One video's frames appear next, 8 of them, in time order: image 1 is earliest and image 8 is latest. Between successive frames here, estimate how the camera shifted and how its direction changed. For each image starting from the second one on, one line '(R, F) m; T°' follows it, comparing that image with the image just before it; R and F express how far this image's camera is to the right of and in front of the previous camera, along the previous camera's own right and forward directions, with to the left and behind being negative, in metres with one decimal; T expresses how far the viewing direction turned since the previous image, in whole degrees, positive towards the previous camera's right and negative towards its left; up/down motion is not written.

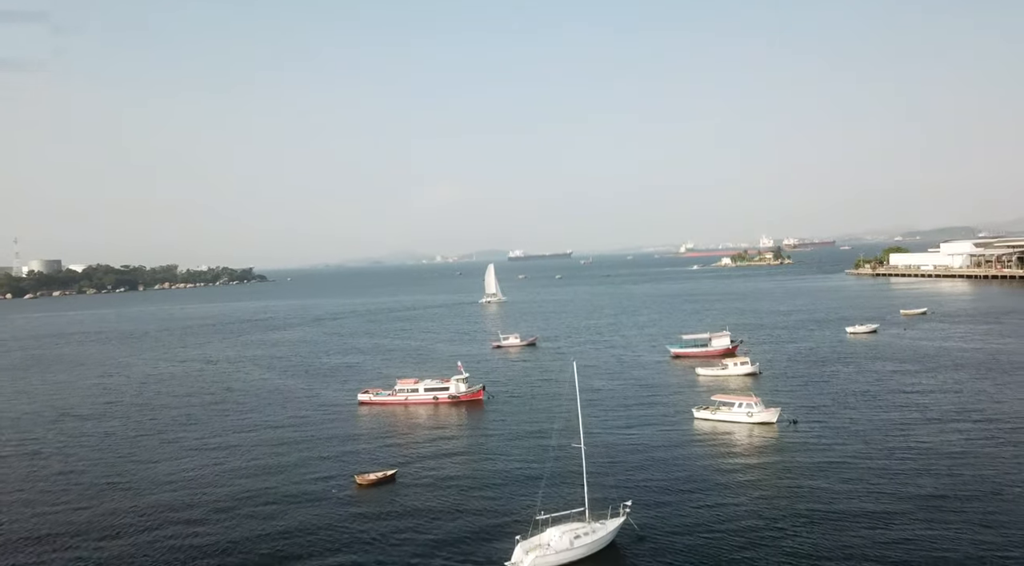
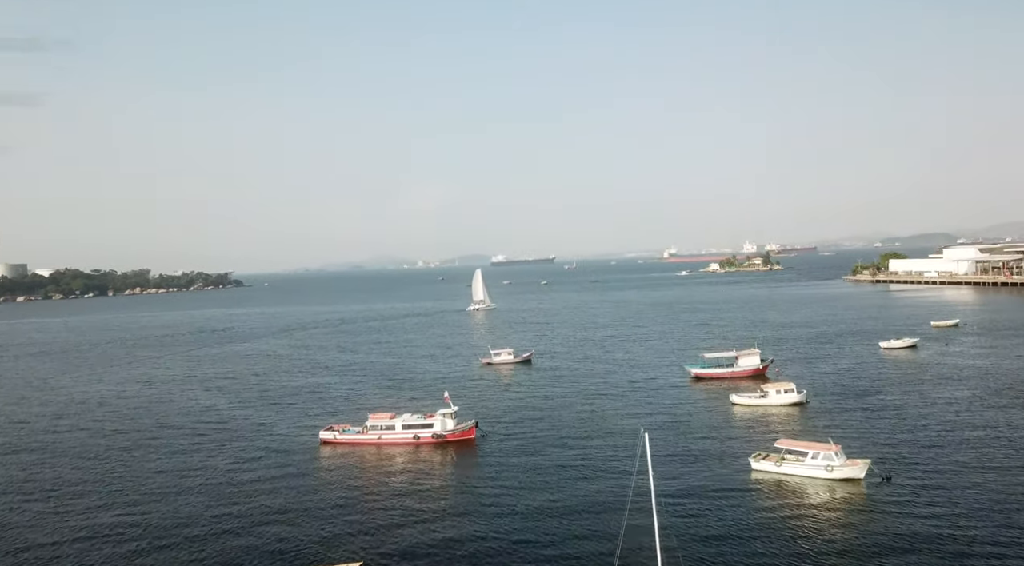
(-0.7, +7.8) m; +1°
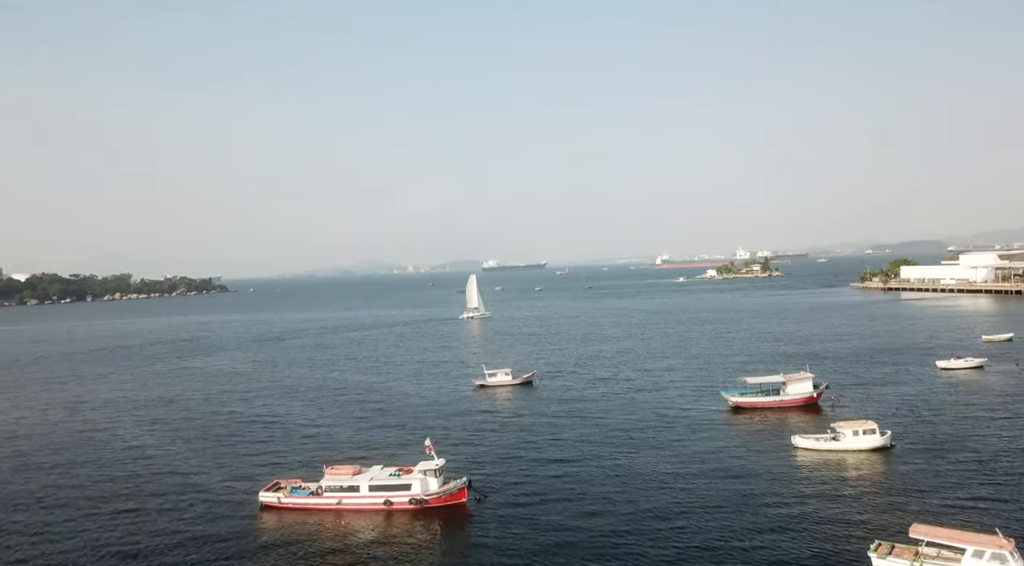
(-0.4, +8.3) m; +1°
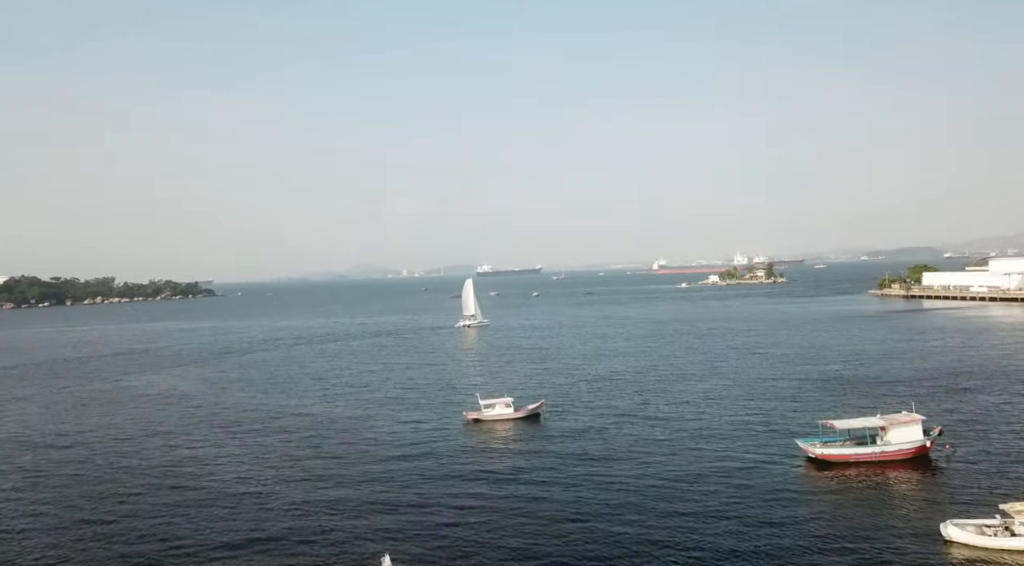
(-0.3, +10.0) m; 0°
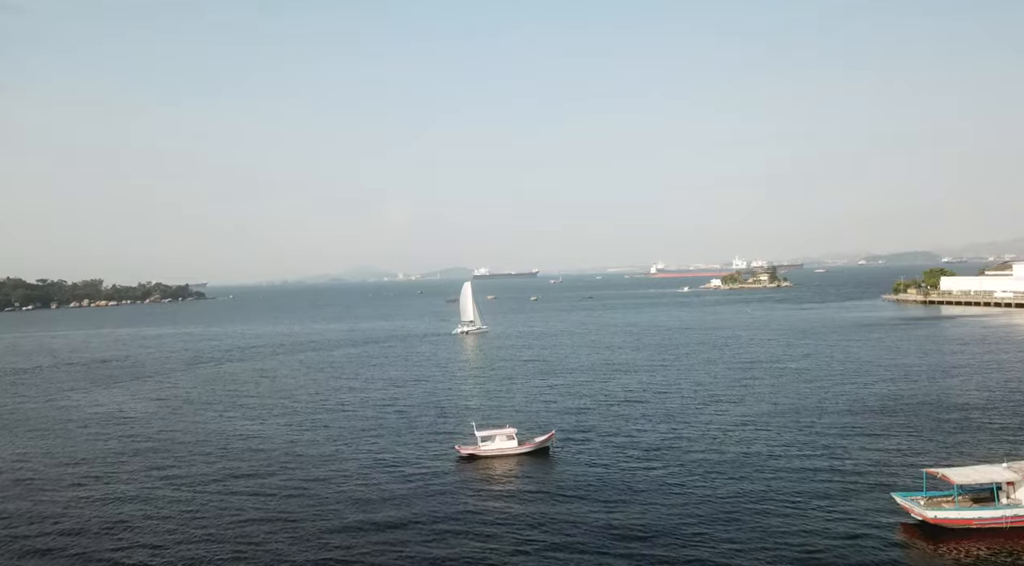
(-0.3, +7.1) m; 0°
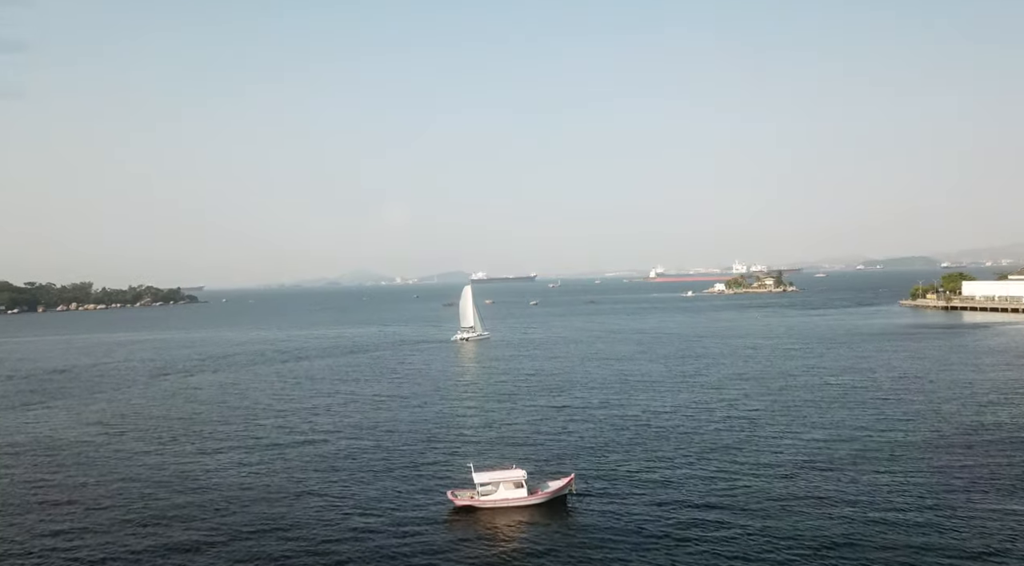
(-0.3, +6.9) m; 0°
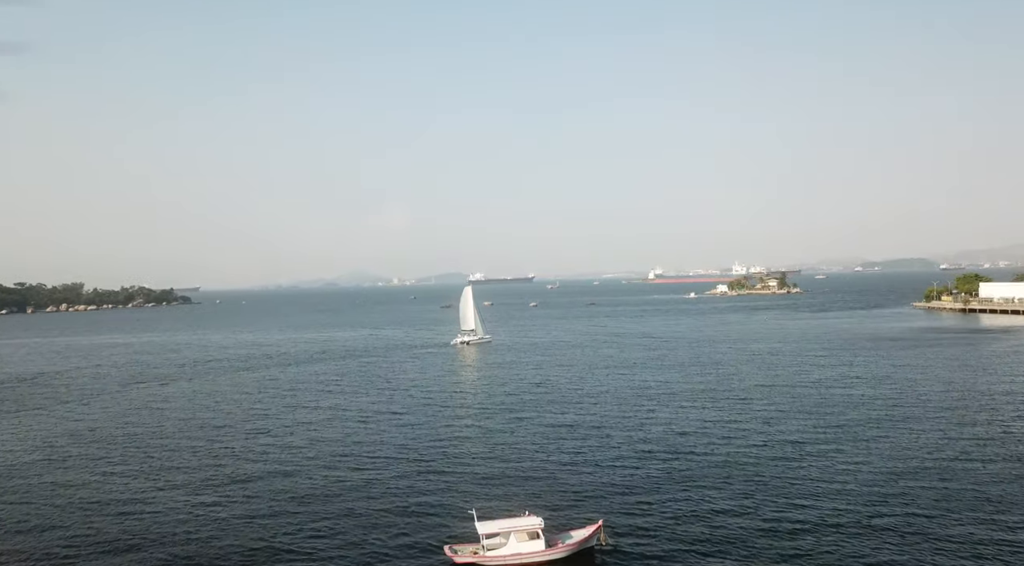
(-0.4, +5.1) m; 0°
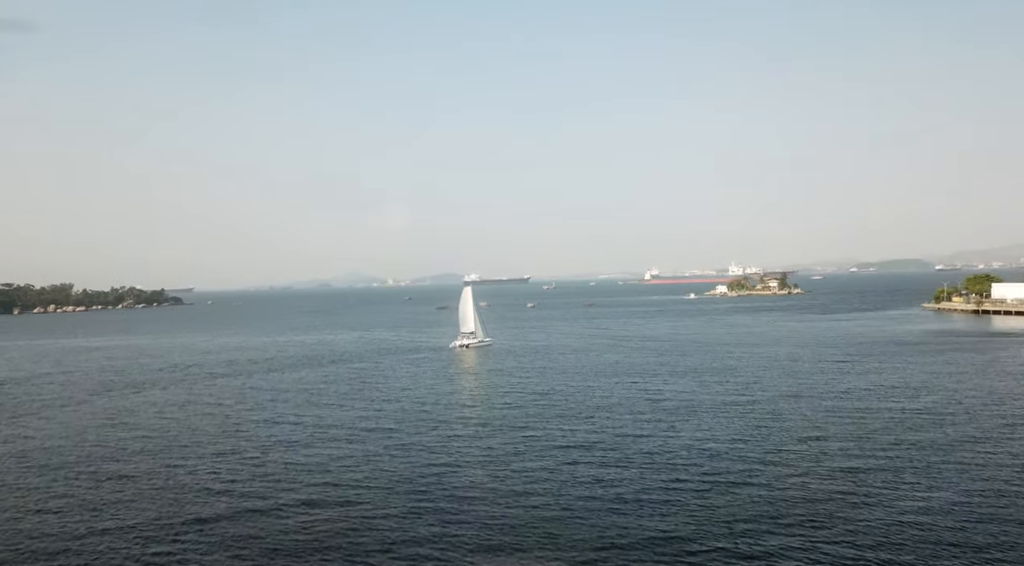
(-0.4, +4.3) m; 0°
